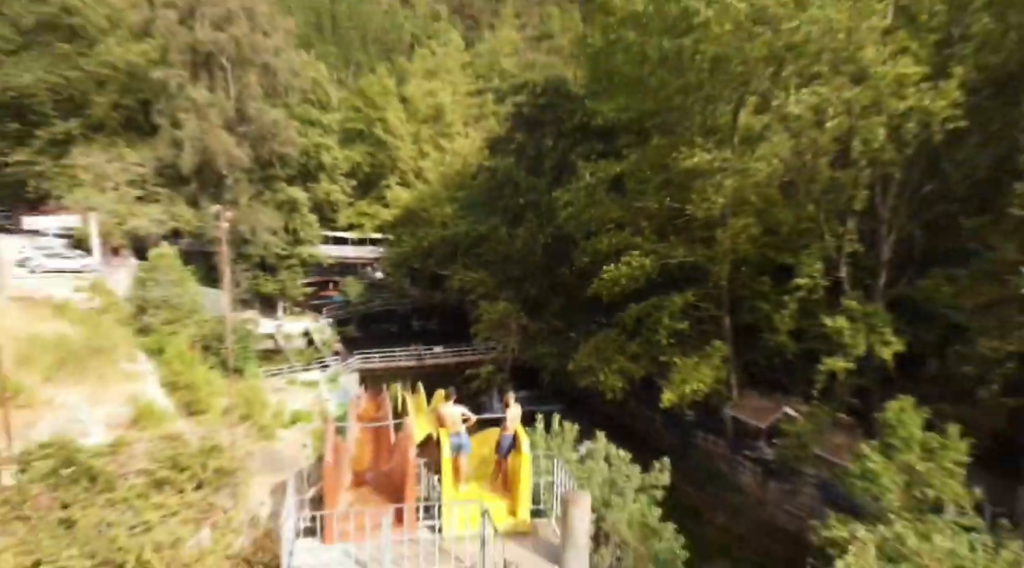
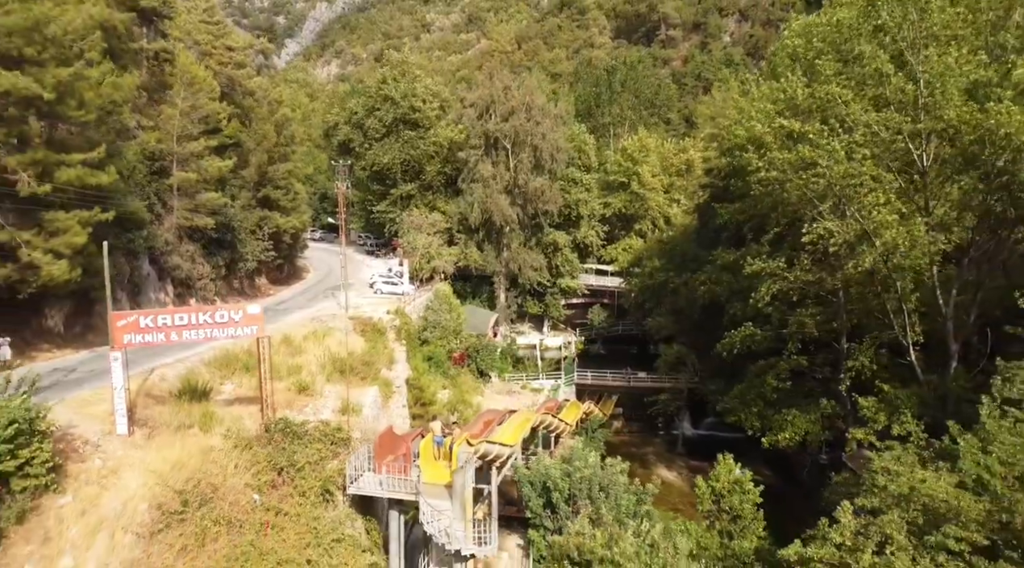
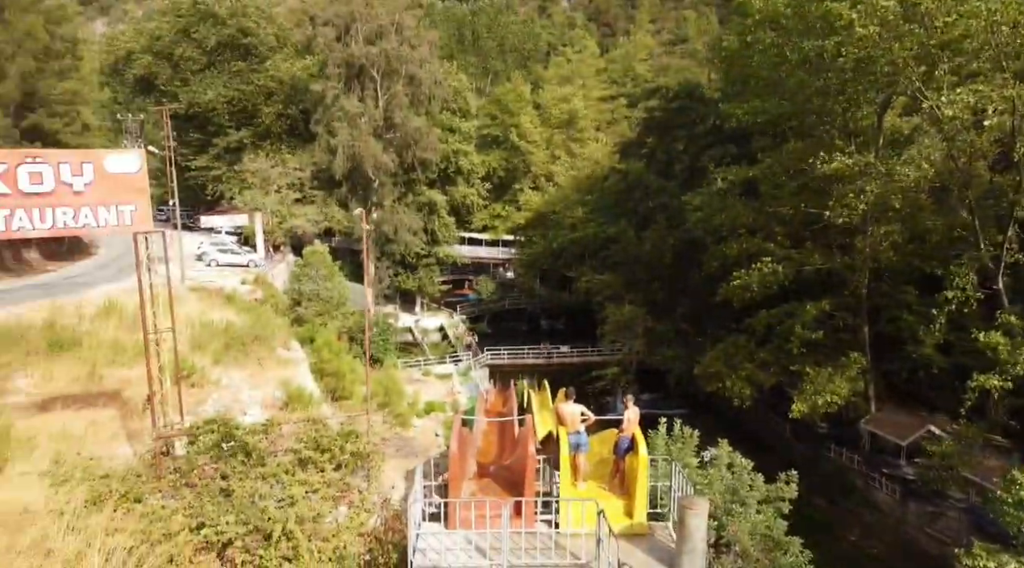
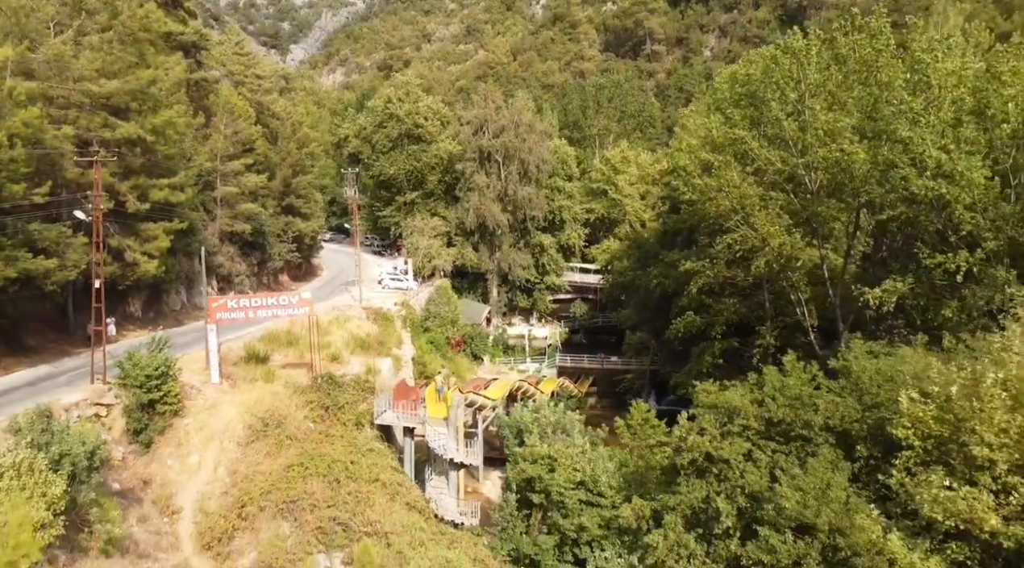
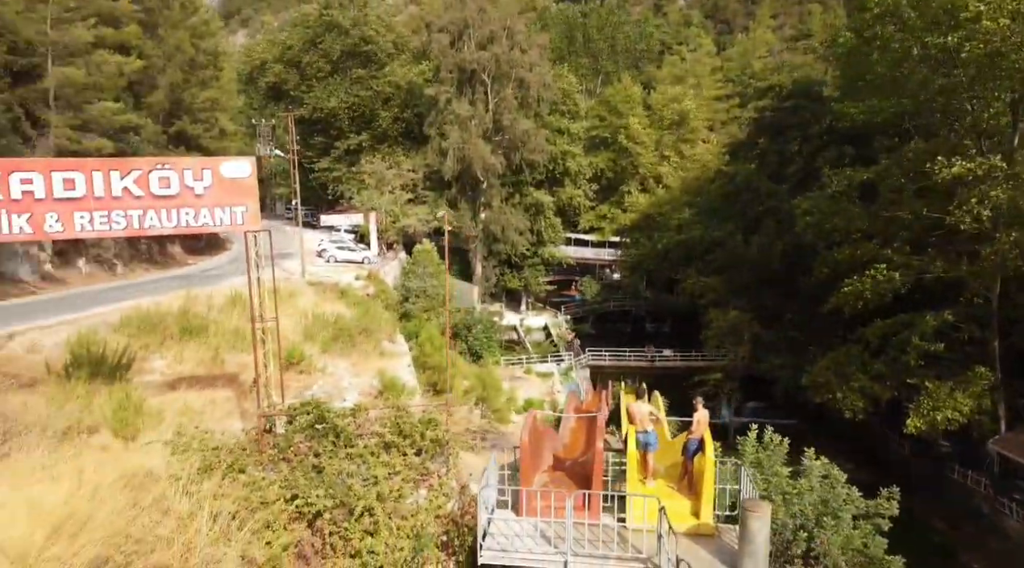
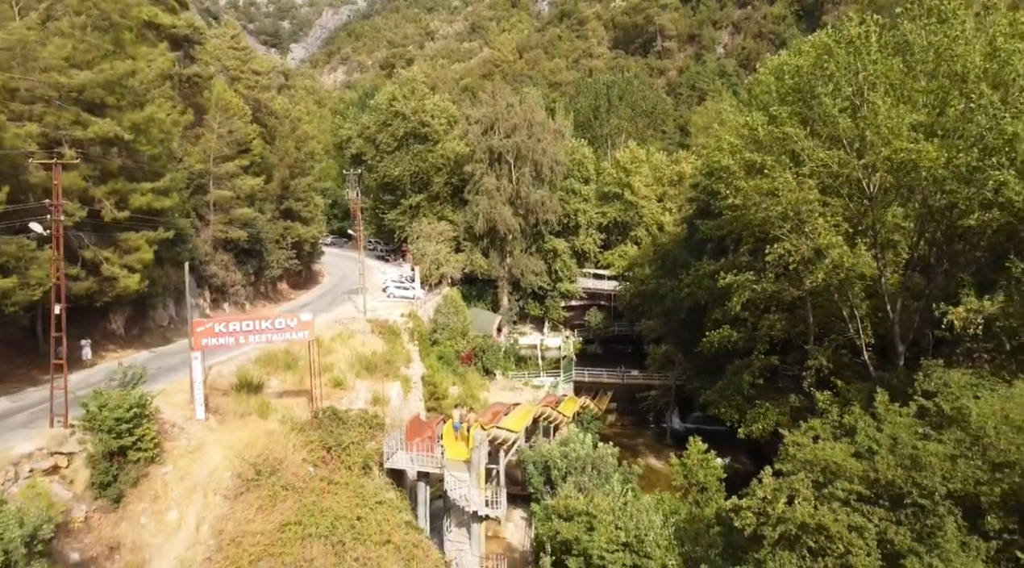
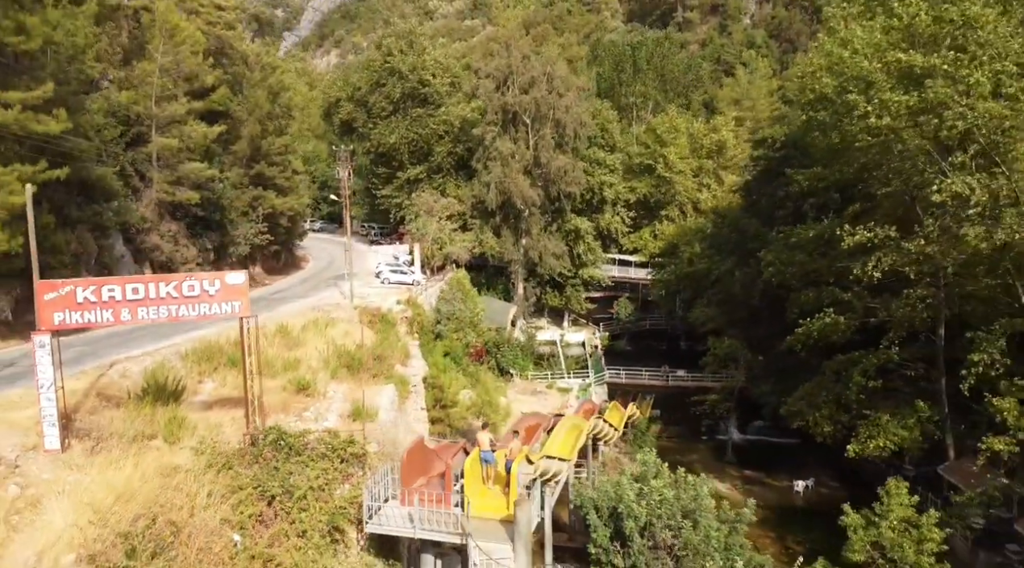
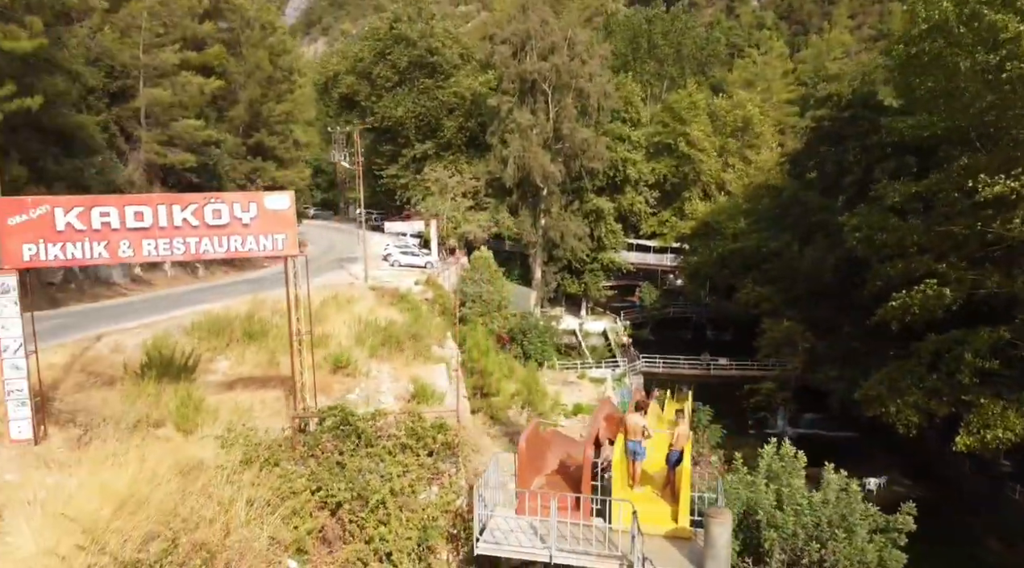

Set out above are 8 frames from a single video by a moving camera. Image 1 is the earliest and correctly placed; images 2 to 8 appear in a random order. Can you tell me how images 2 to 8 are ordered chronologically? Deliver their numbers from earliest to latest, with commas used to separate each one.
3, 5, 8, 7, 2, 6, 4
